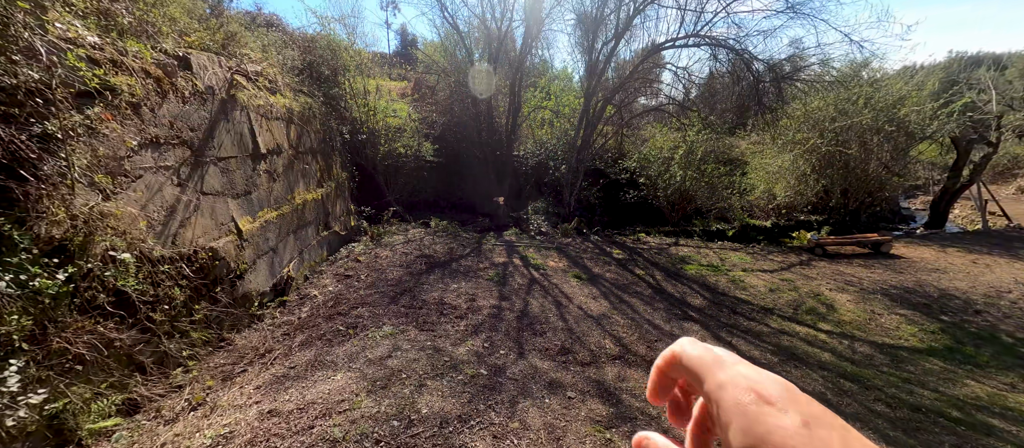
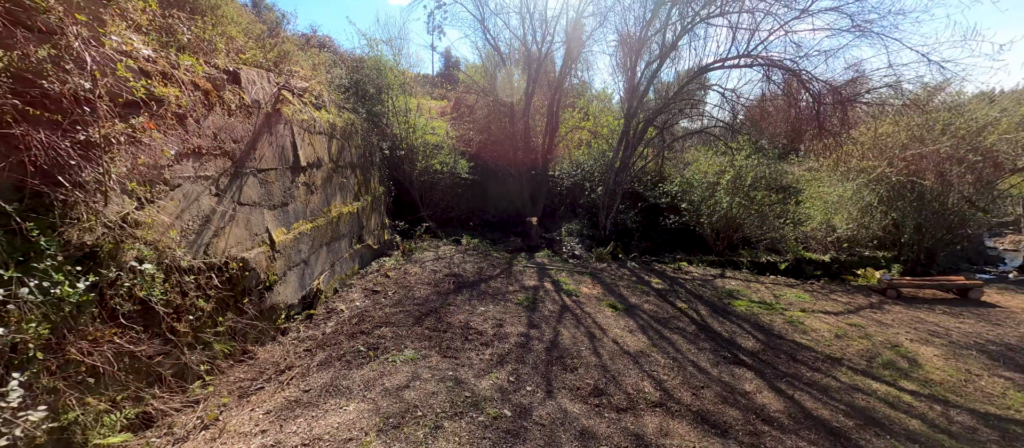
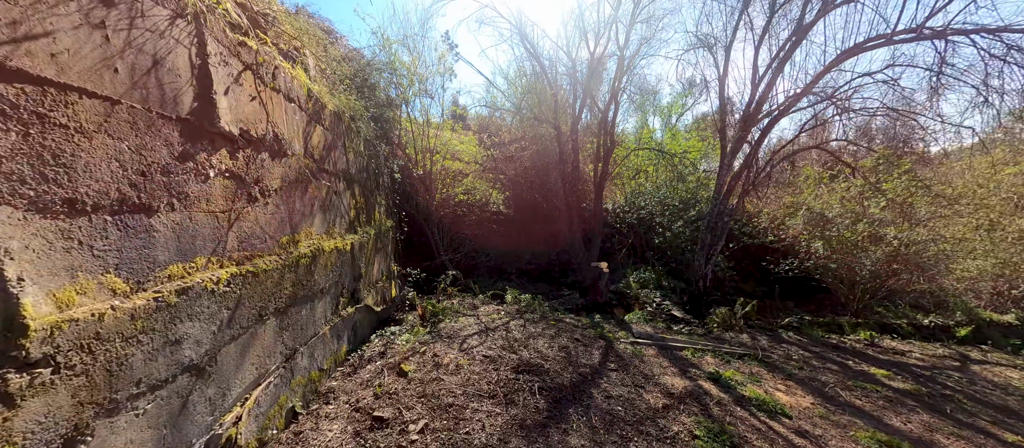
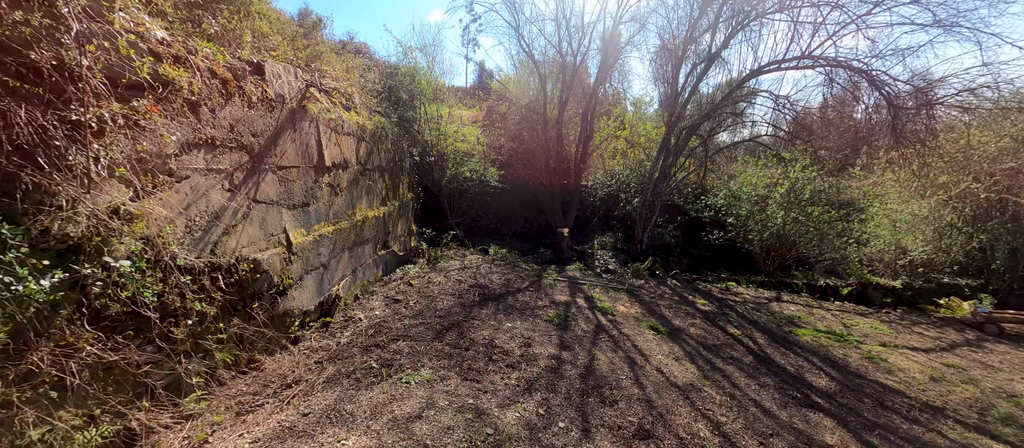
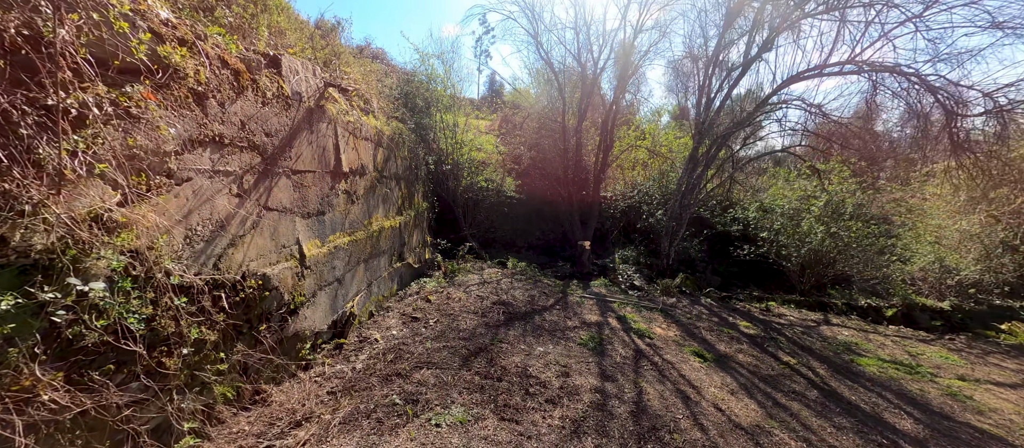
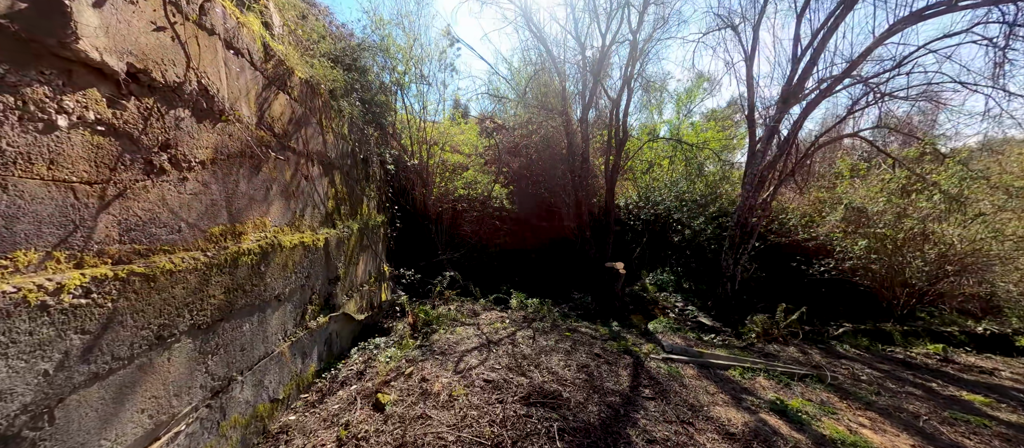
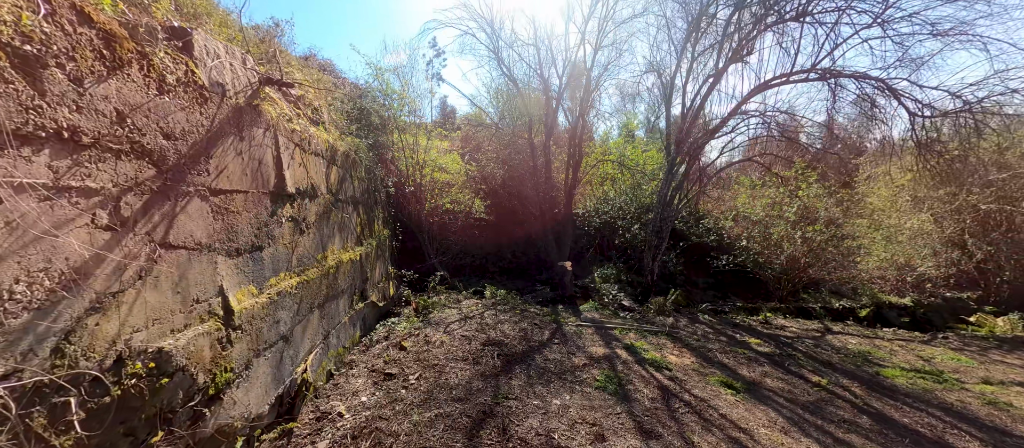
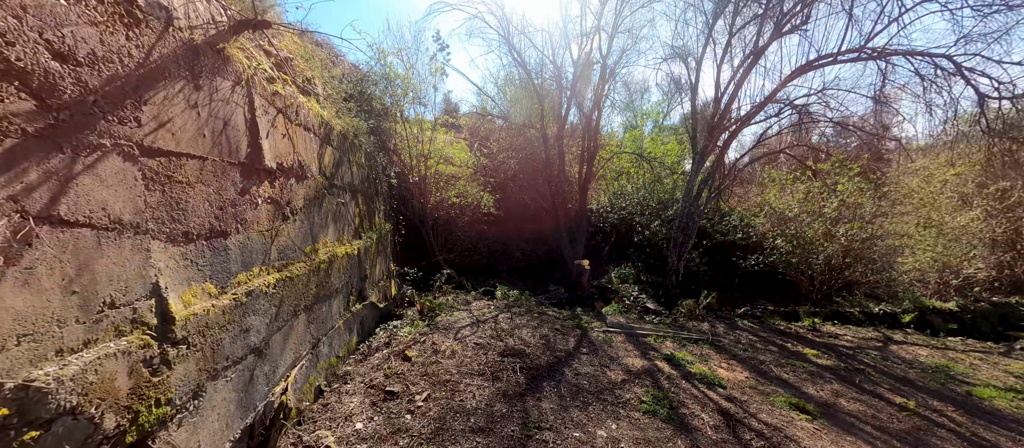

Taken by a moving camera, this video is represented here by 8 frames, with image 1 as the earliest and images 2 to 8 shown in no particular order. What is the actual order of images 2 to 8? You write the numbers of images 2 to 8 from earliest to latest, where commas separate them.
2, 4, 5, 7, 8, 3, 6
